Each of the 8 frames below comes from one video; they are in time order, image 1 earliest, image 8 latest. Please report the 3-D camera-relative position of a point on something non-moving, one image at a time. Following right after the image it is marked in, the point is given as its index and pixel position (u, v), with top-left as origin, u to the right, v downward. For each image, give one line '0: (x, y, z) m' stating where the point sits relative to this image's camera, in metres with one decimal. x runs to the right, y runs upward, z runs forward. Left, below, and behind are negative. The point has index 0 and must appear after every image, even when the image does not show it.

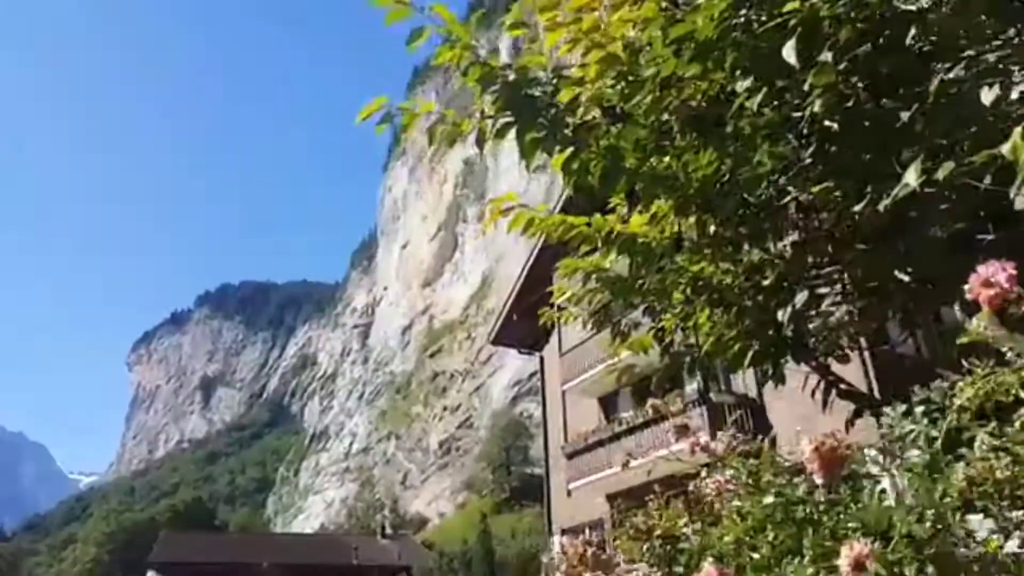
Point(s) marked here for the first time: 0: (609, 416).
0: (+2.7, -3.3, +21.7) m
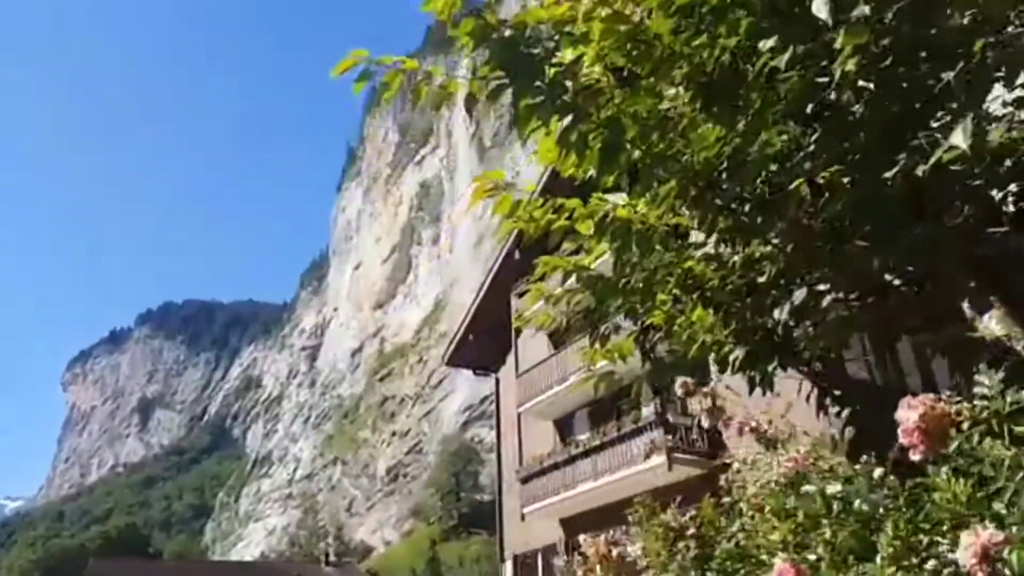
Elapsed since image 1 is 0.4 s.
0: (+1.4, -3.9, +21.4) m
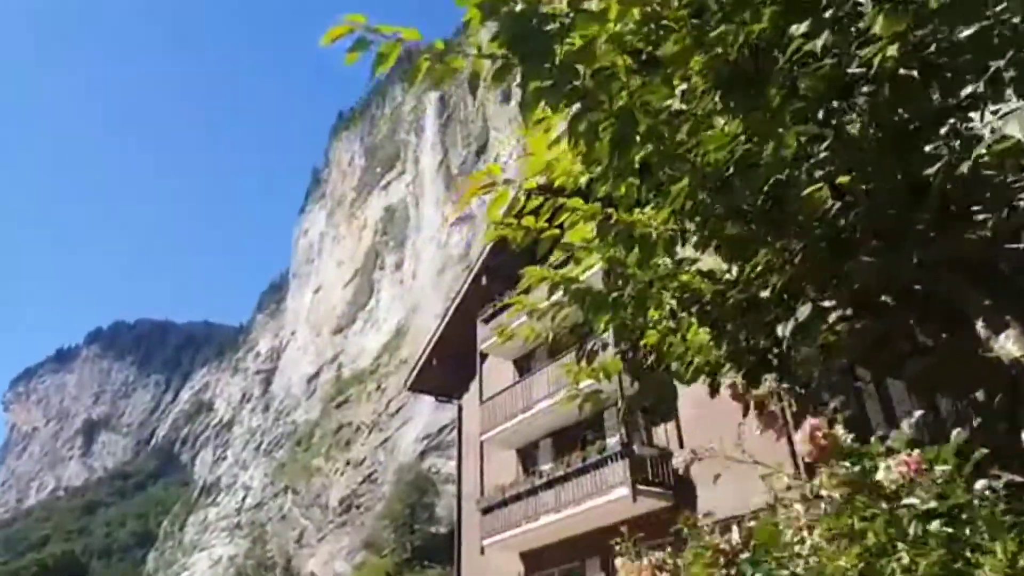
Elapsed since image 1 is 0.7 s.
0: (+0.4, -4.7, +21.0) m
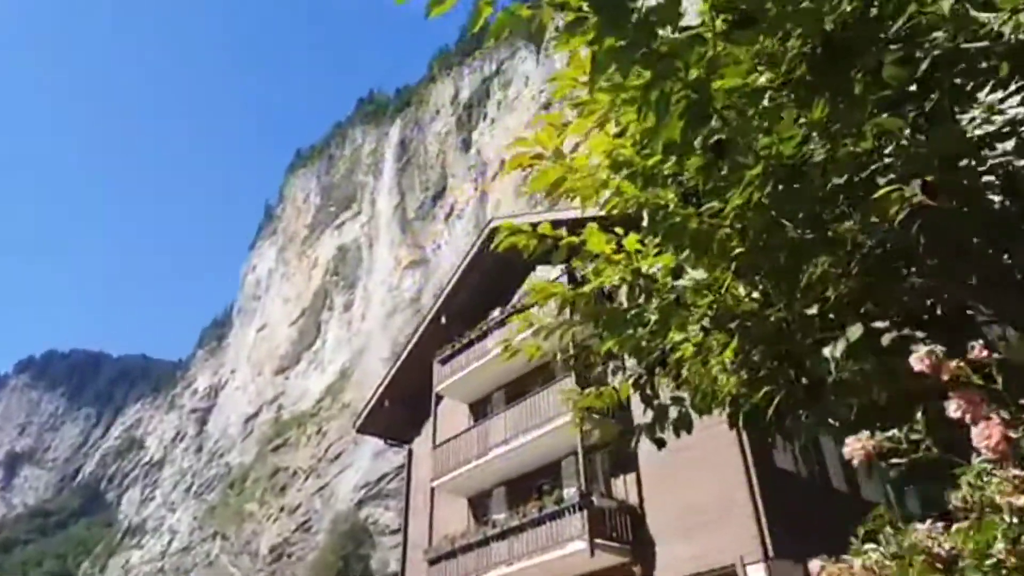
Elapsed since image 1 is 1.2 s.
0: (-0.9, -5.8, +20.4) m
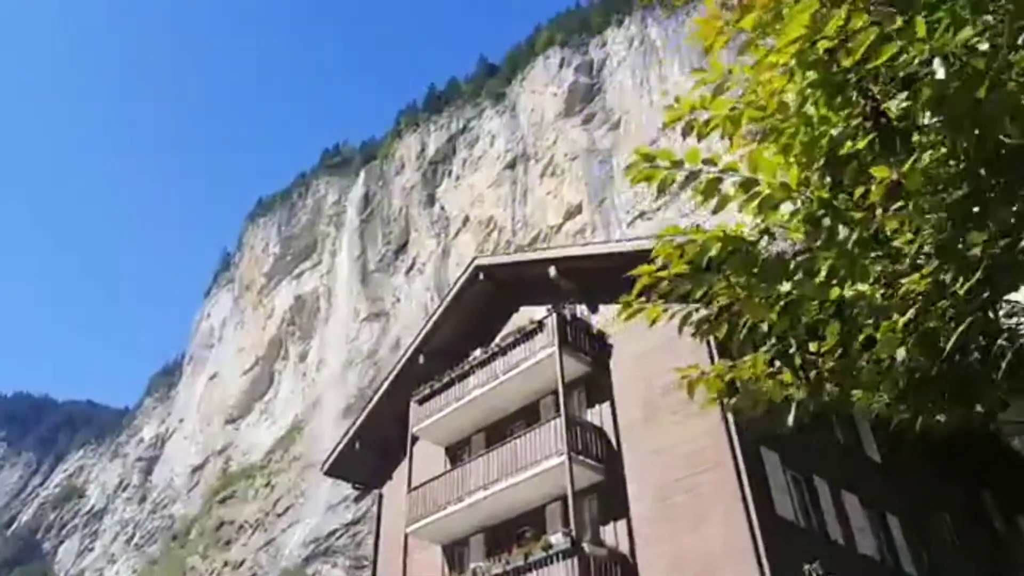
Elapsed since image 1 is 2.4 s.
0: (-1.4, -6.7, +19.3) m
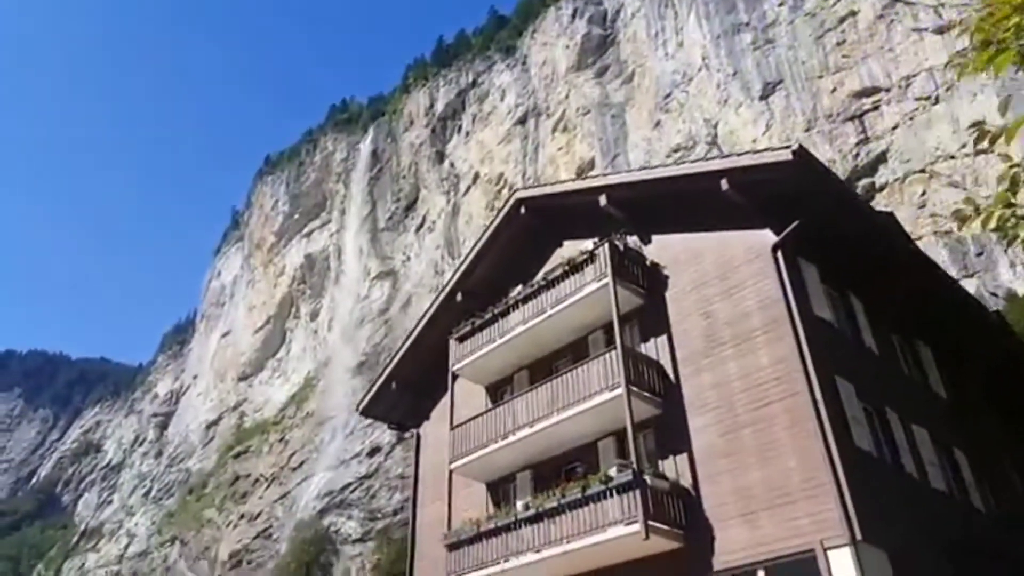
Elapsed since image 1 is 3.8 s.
0: (-0.3, -5.1, +18.9) m
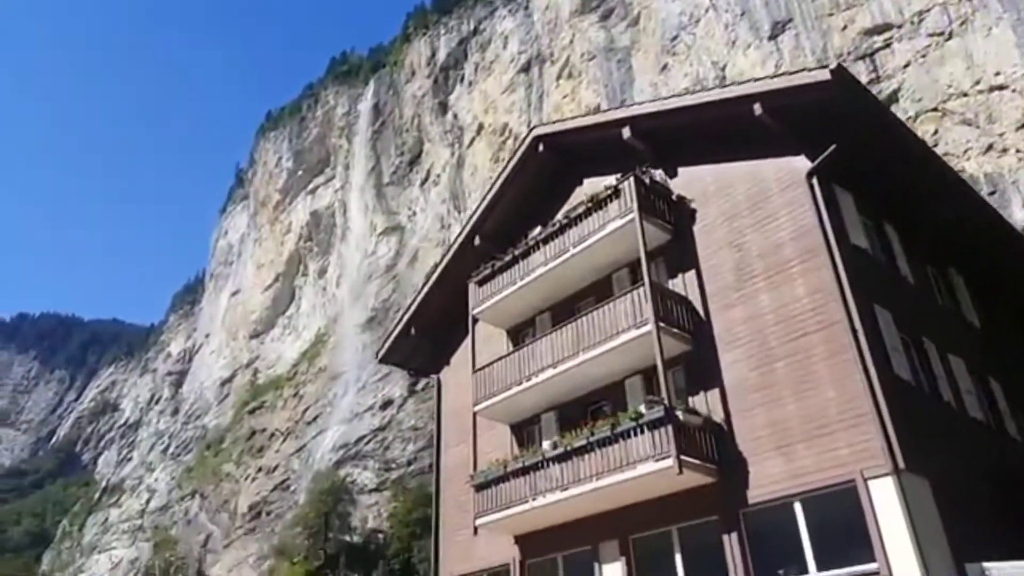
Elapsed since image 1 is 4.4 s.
0: (+0.3, -3.7, +18.7) m
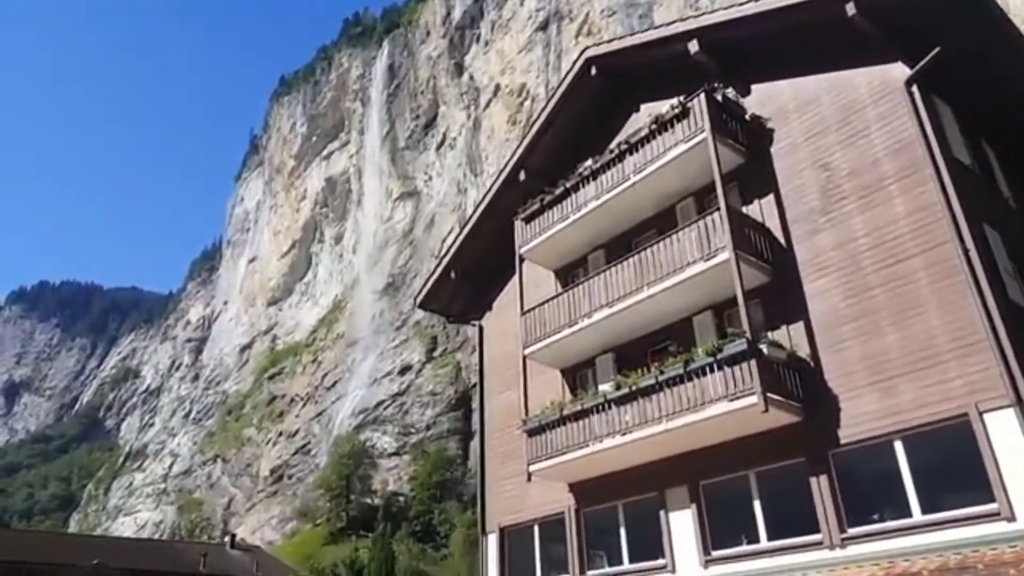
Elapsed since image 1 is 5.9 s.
0: (+1.4, -2.2, +17.7) m
